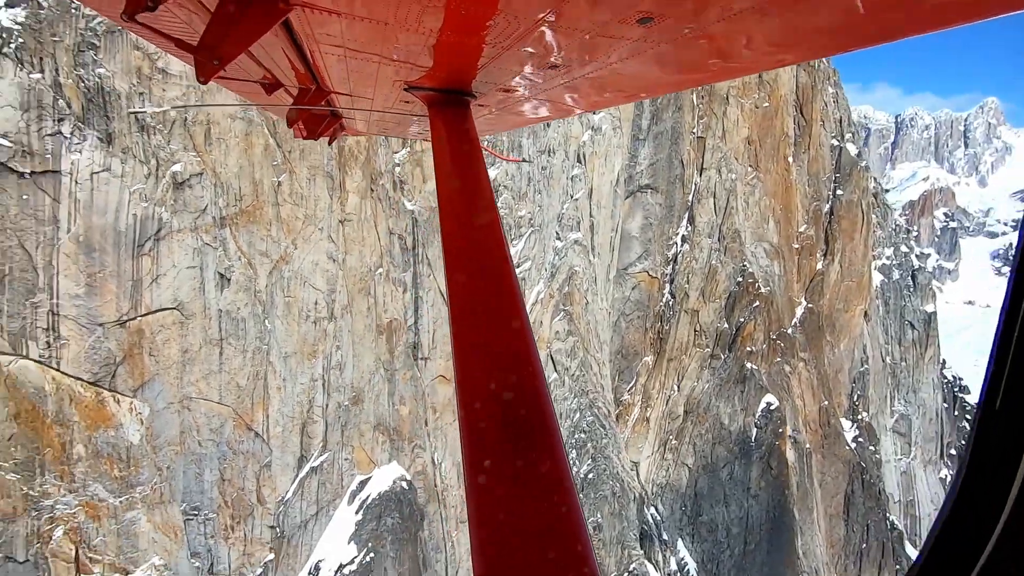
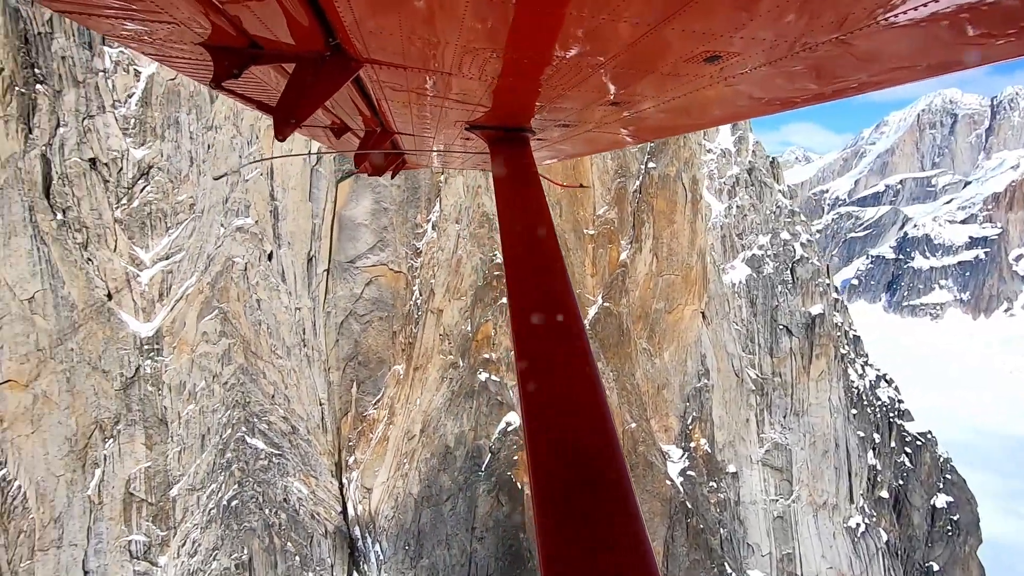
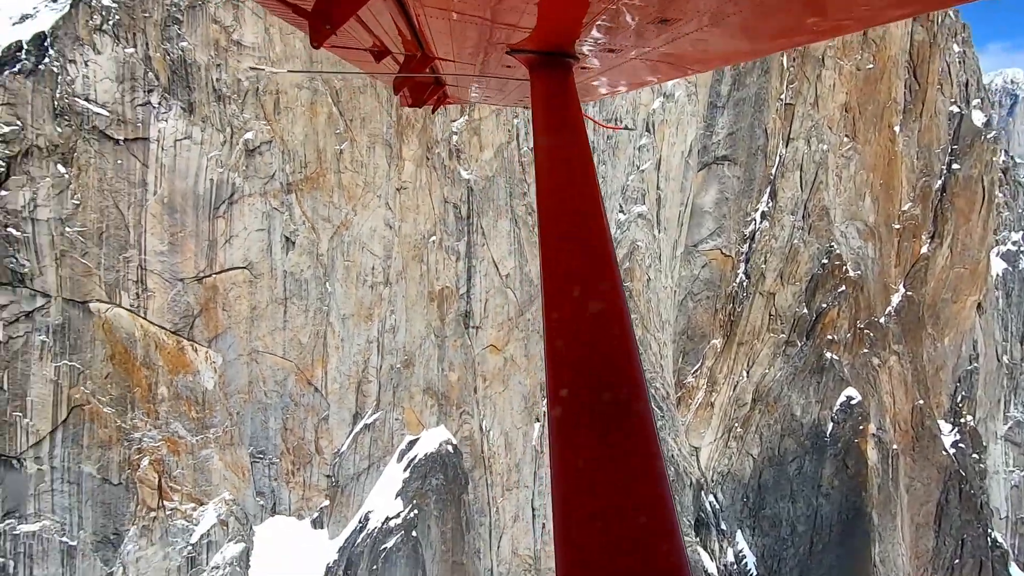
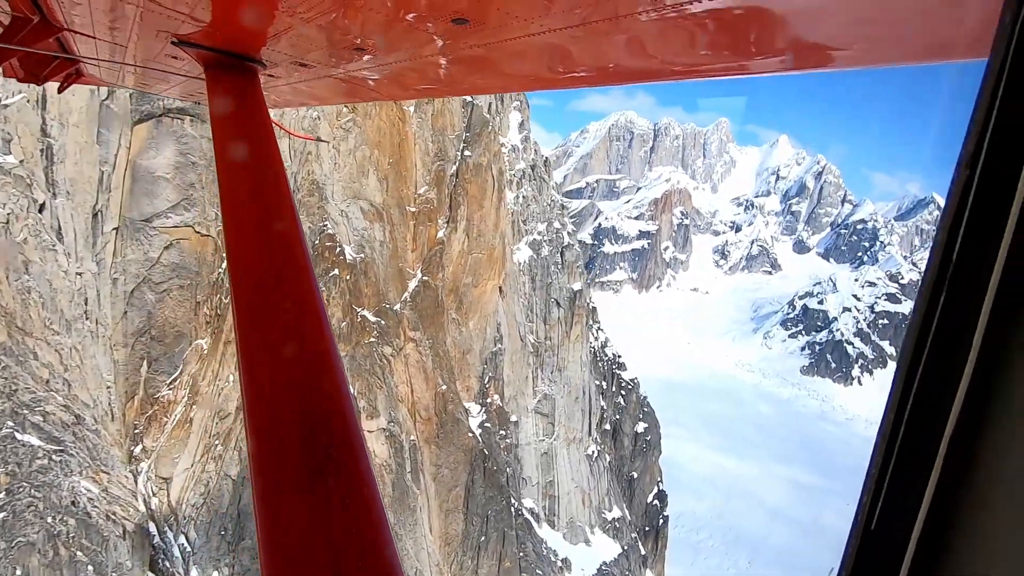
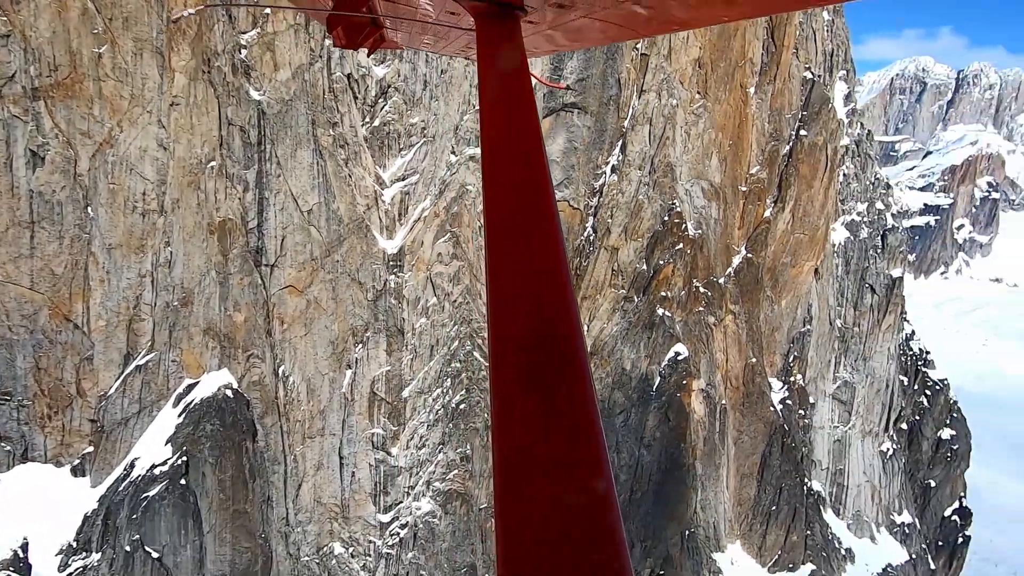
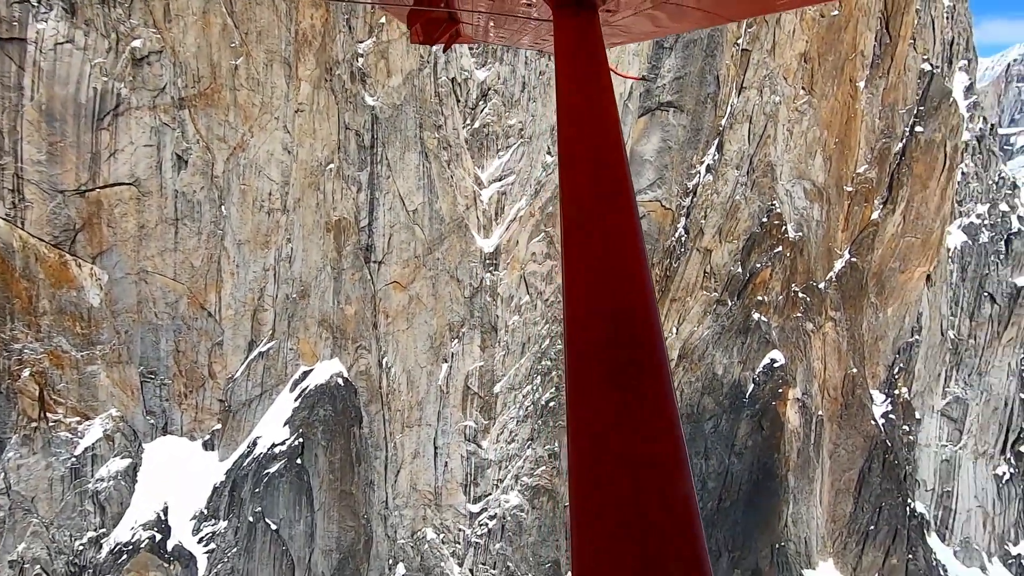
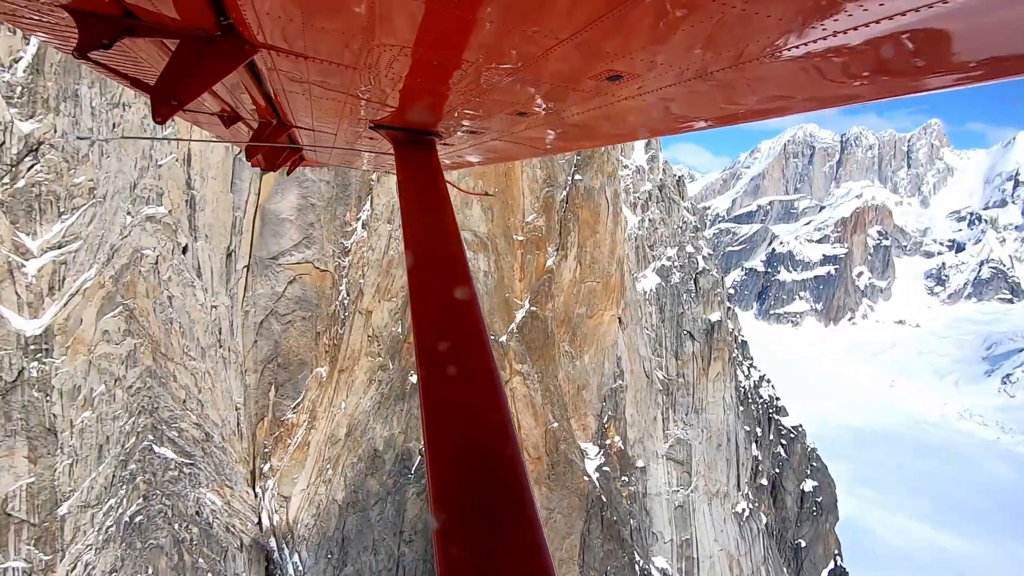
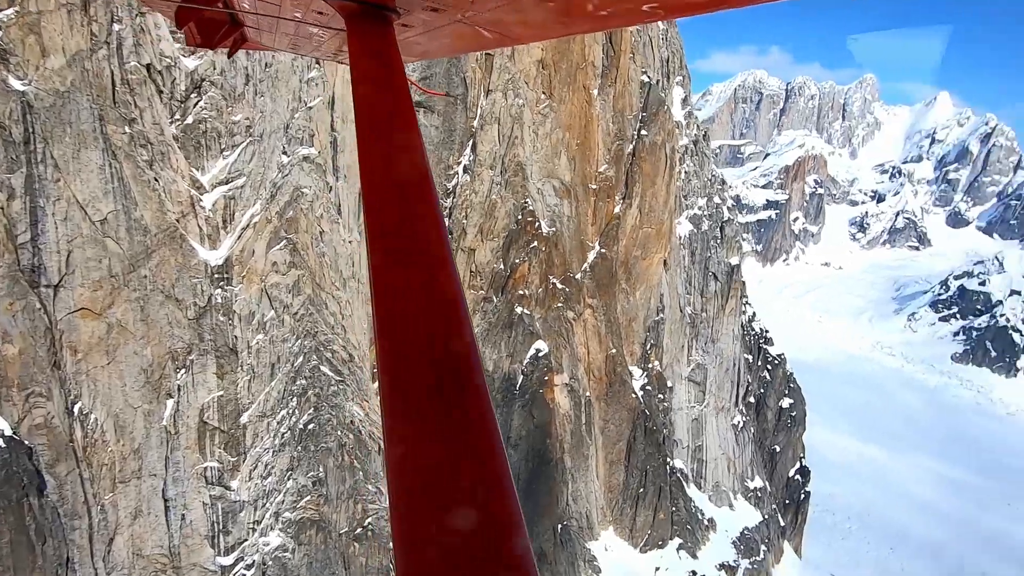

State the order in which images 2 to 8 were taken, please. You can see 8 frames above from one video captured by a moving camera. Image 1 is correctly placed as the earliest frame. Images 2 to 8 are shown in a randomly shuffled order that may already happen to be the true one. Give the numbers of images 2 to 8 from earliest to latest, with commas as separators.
3, 6, 5, 8, 4, 7, 2
